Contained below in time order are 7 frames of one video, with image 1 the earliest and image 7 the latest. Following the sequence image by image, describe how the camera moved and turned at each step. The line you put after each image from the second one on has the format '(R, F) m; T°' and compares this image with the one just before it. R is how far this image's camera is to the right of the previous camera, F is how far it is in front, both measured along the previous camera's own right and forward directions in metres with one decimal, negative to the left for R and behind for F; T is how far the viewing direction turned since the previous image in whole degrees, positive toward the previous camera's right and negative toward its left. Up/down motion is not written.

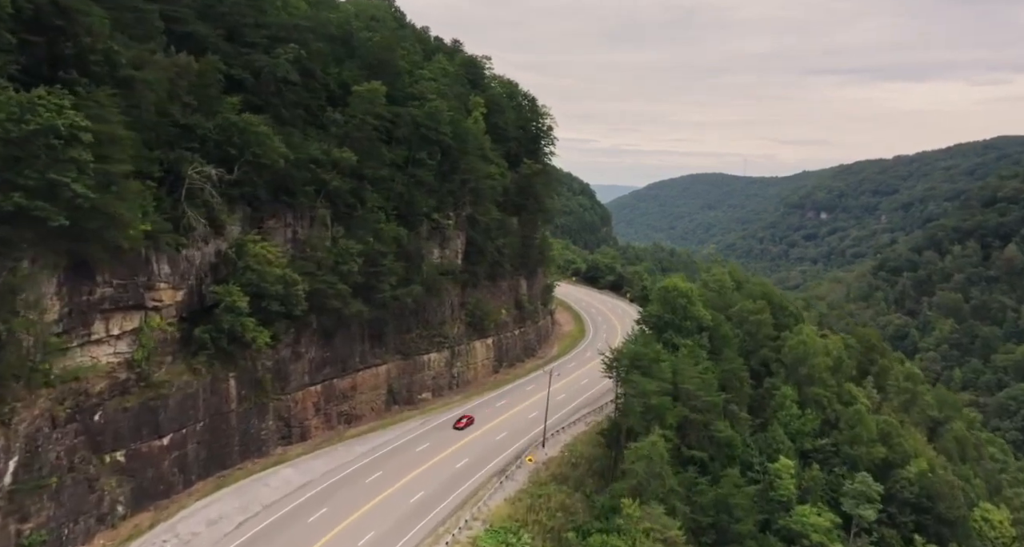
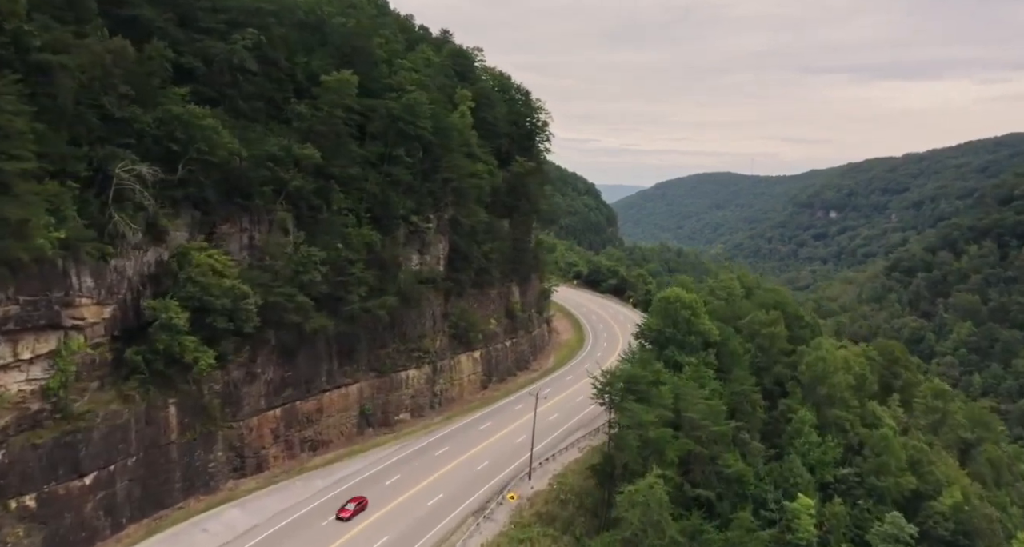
(+1.2, +4.8) m; -1°
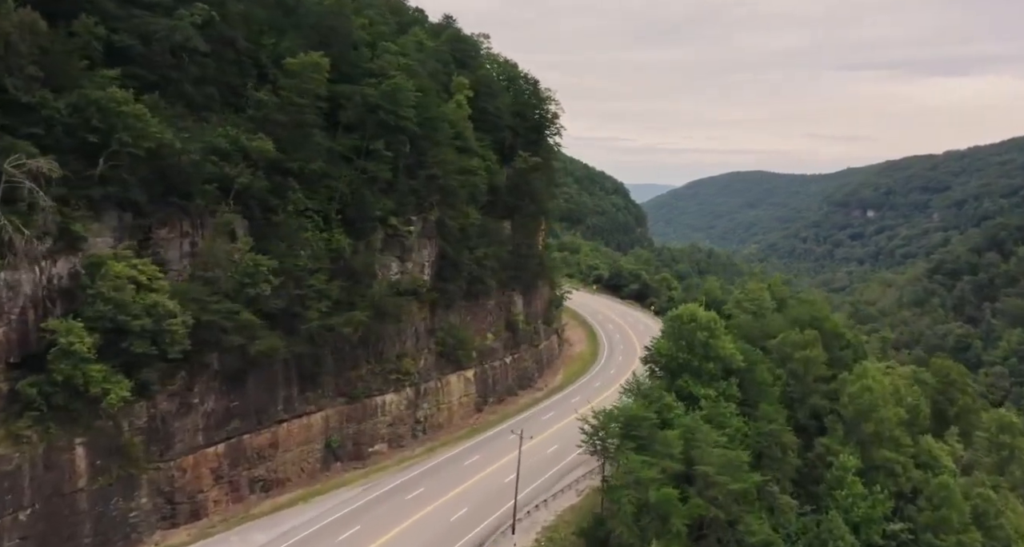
(+1.9, +6.1) m; -2°
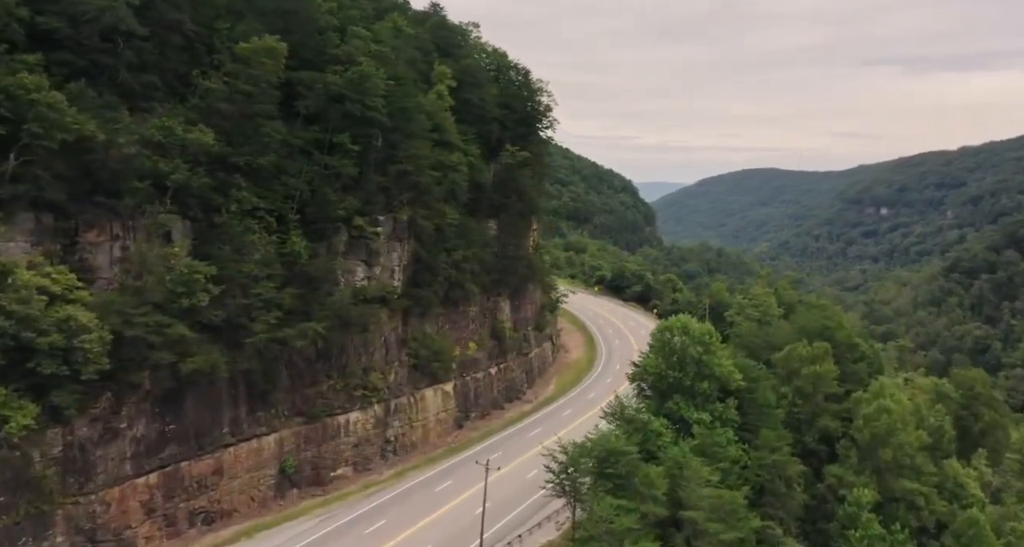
(+1.5, +3.8) m; -1°
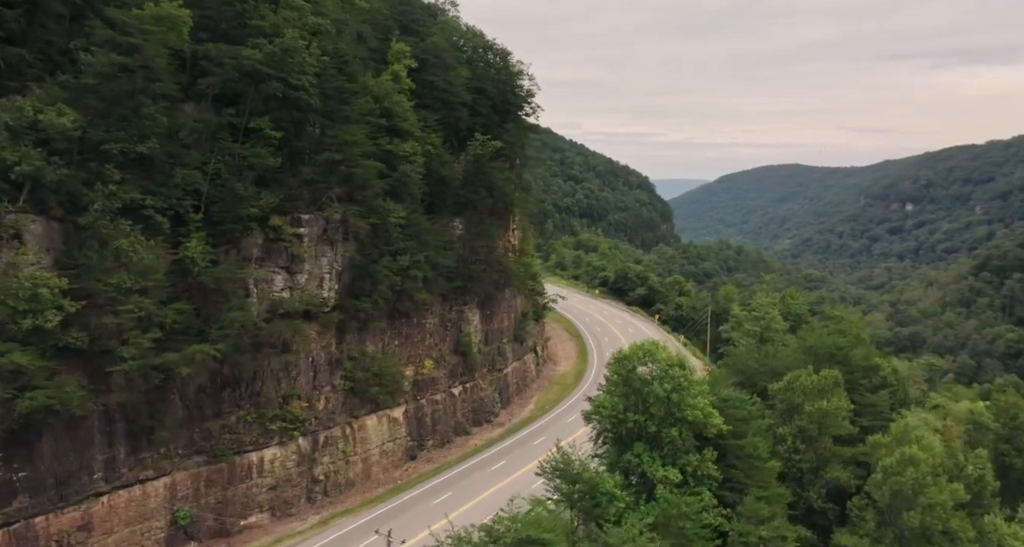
(+2.8, +6.1) m; -1°
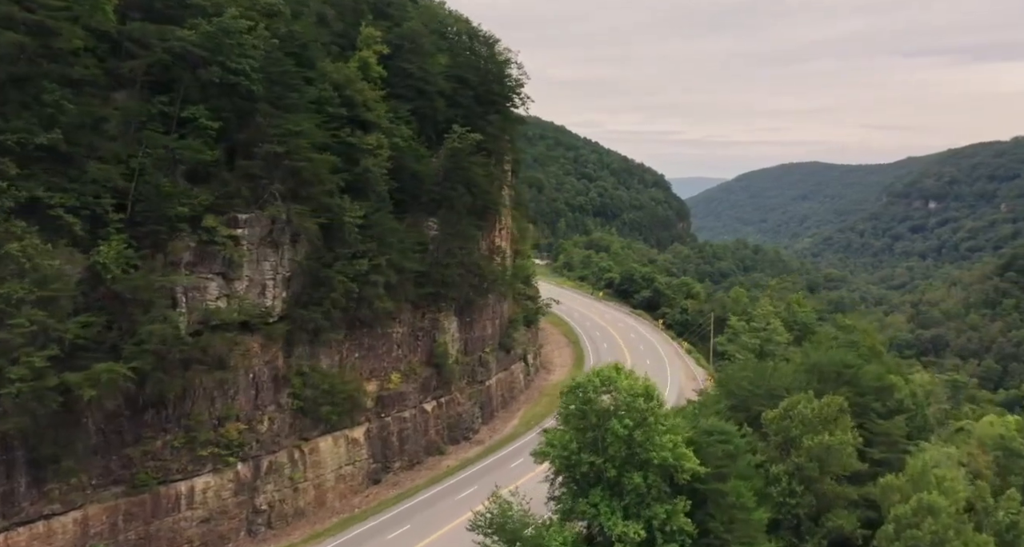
(+1.9, +3.7) m; -1°
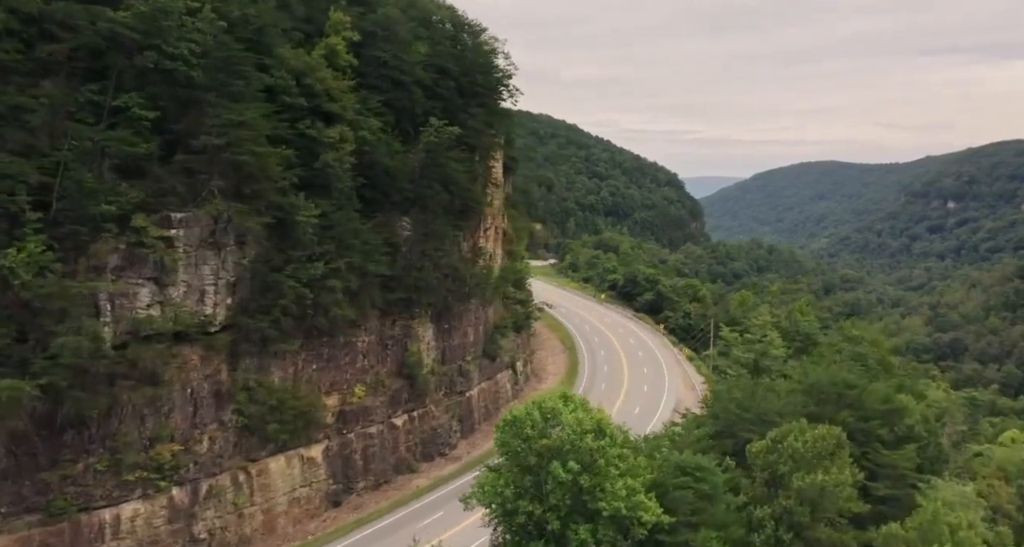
(+1.6, +2.9) m; -1°
